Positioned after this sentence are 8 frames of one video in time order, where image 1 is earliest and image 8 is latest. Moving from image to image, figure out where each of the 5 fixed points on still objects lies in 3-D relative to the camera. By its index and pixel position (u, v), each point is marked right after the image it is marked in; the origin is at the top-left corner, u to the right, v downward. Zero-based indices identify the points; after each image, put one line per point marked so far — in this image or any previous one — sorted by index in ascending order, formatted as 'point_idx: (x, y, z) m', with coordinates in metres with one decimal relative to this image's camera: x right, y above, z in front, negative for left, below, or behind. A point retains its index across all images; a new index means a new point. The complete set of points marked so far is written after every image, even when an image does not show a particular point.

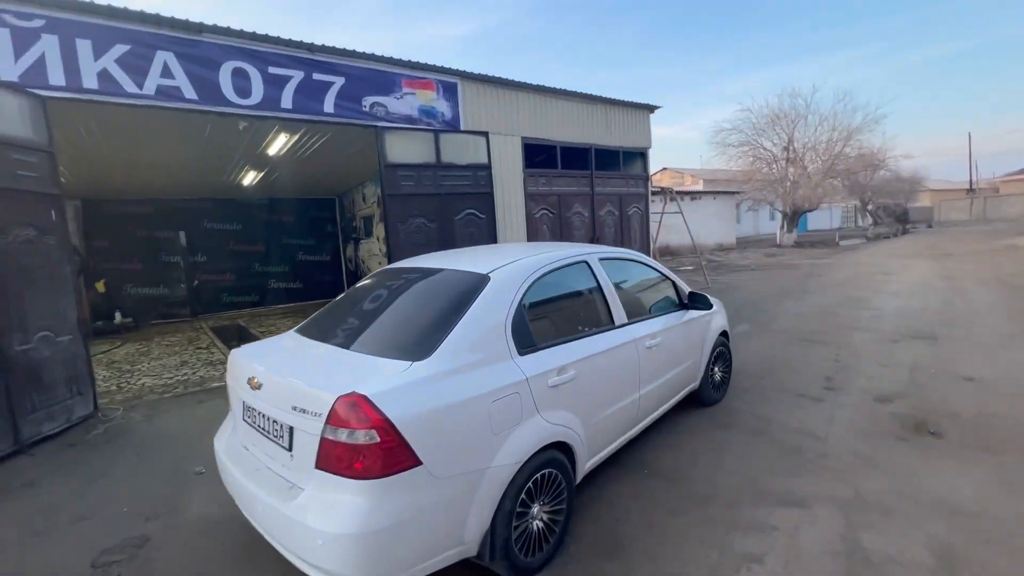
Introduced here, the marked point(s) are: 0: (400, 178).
0: (-1.6, +1.6, +6.8) m
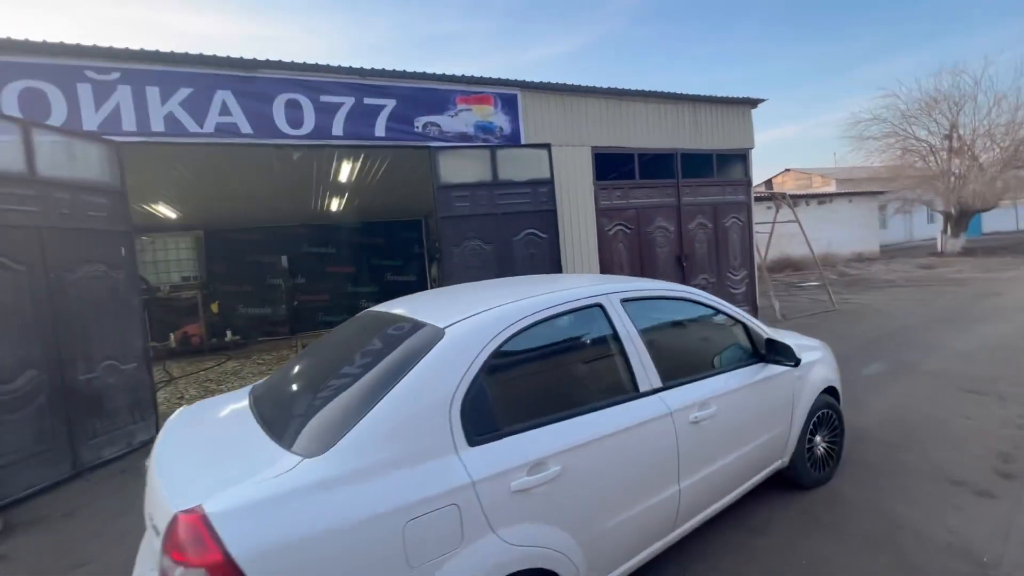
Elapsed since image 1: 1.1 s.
0: (-0.8, +1.2, +6.5) m
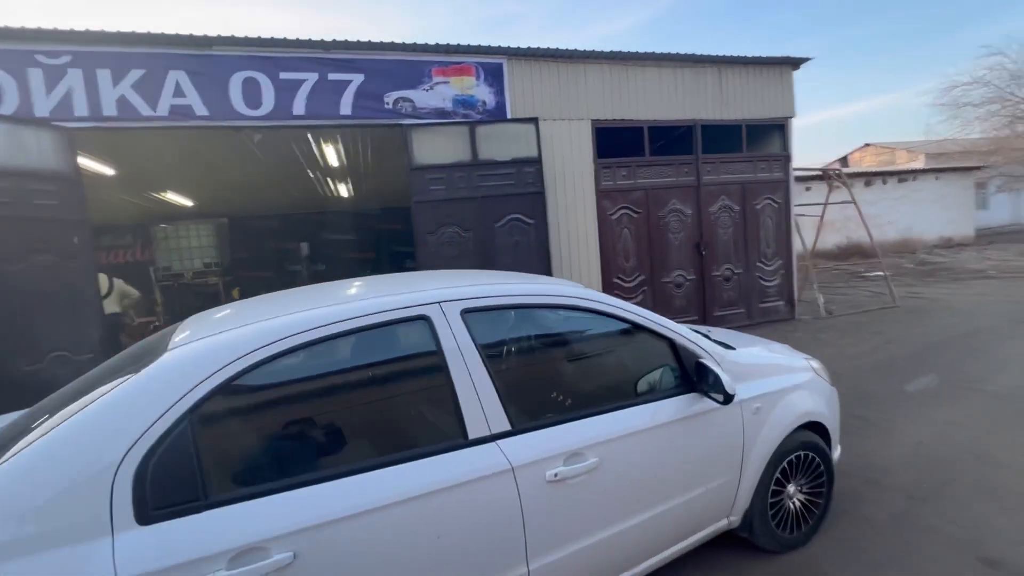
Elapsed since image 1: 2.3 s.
0: (-1.1, +1.3, +5.9) m
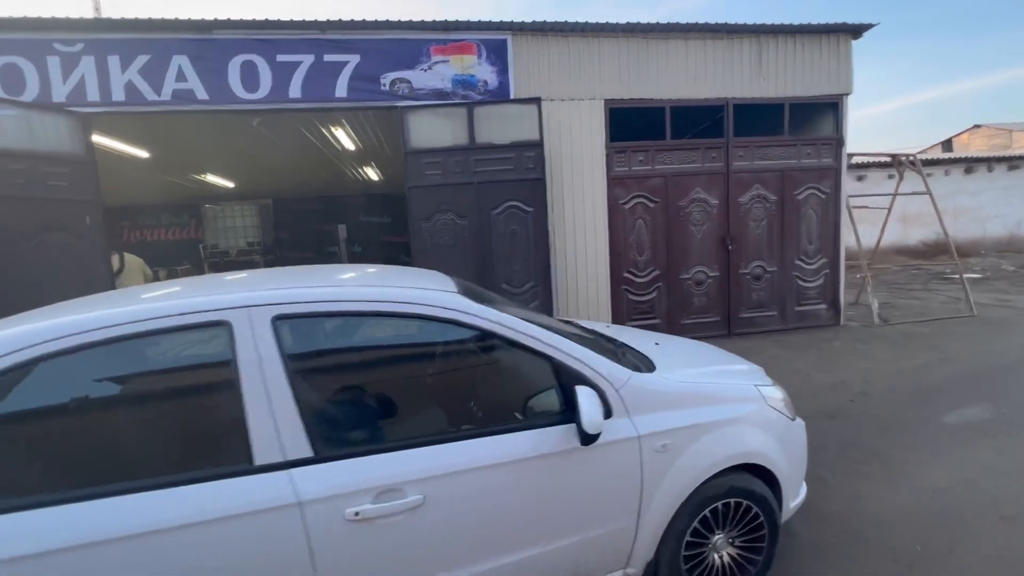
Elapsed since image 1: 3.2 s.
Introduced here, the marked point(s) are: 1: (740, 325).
0: (-1.1, +1.5, +5.7) m
1: (+3.2, -0.5, +6.7) m
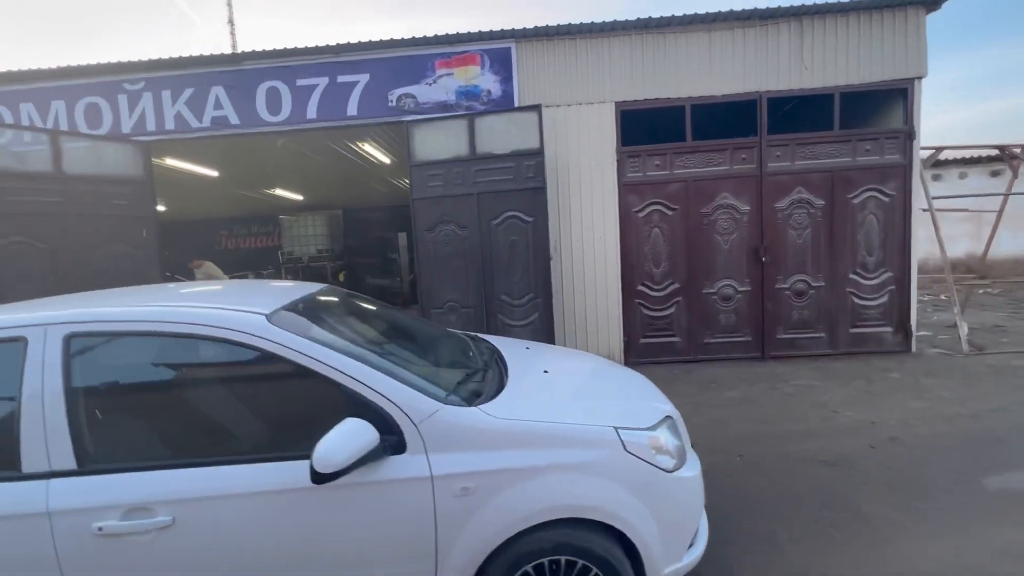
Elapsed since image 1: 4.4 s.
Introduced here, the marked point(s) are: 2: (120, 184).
0: (-1.1, +1.4, +5.8) m
1: (+3.3, -0.7, +5.9) m
2: (-4.9, +1.3, +5.8) m
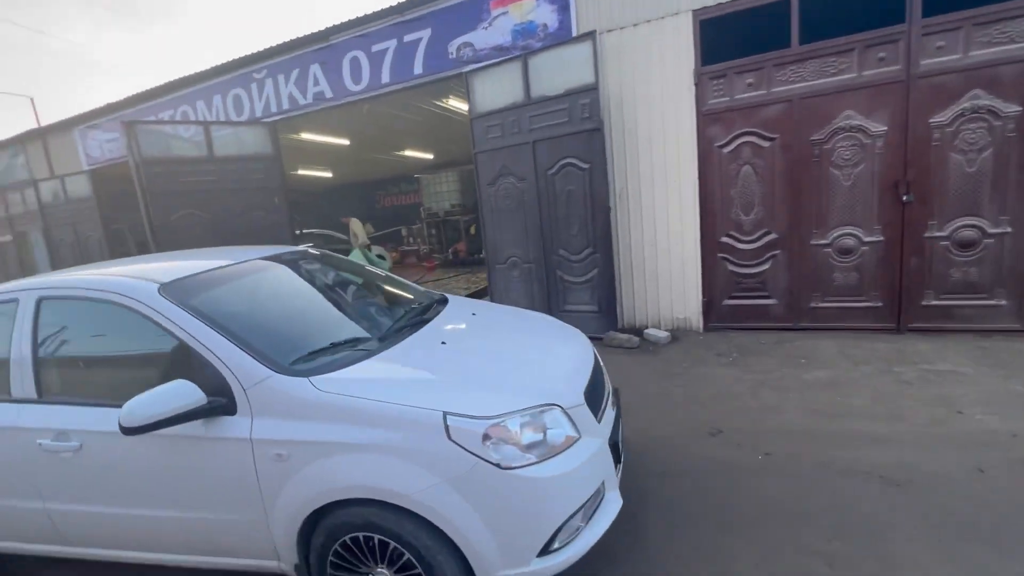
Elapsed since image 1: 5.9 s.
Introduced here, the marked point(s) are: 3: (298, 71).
0: (-0.3, +1.9, +5.7) m
1: (+3.8, -0.3, +4.4) m
2: (-3.9, +1.9, +7.1) m
3: (-3.1, +3.1, +6.8) m
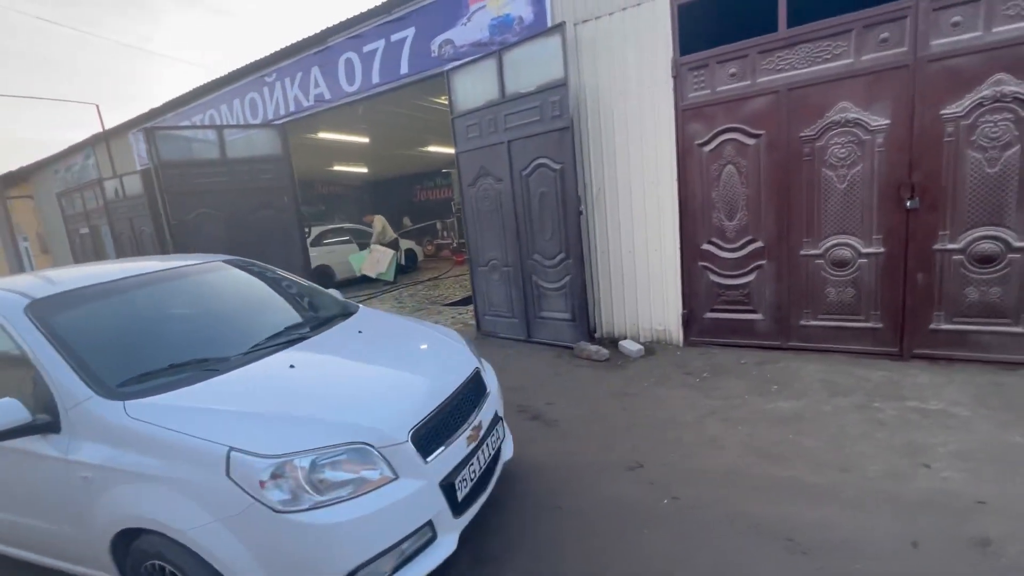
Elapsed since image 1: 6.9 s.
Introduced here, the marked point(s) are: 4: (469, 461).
0: (-0.5, +1.9, +5.5) m
1: (+3.3, -0.4, +3.7) m
2: (-3.9, +2.0, +7.4) m
3: (-3.1, +3.2, +6.9) m
4: (-0.2, -0.8, +2.2) m
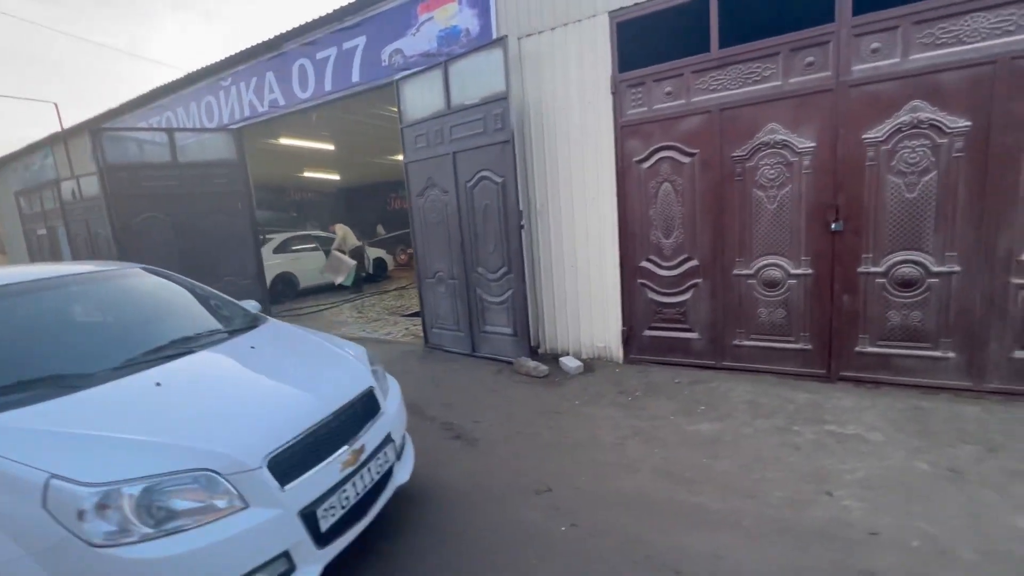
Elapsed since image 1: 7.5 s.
0: (-1.1, +1.7, +5.5) m
1: (+2.8, -0.6, +3.7) m
2: (-4.6, +1.9, +7.3) m
3: (-3.7, +3.1, +6.8) m
4: (-0.8, -0.9, +2.1) m
